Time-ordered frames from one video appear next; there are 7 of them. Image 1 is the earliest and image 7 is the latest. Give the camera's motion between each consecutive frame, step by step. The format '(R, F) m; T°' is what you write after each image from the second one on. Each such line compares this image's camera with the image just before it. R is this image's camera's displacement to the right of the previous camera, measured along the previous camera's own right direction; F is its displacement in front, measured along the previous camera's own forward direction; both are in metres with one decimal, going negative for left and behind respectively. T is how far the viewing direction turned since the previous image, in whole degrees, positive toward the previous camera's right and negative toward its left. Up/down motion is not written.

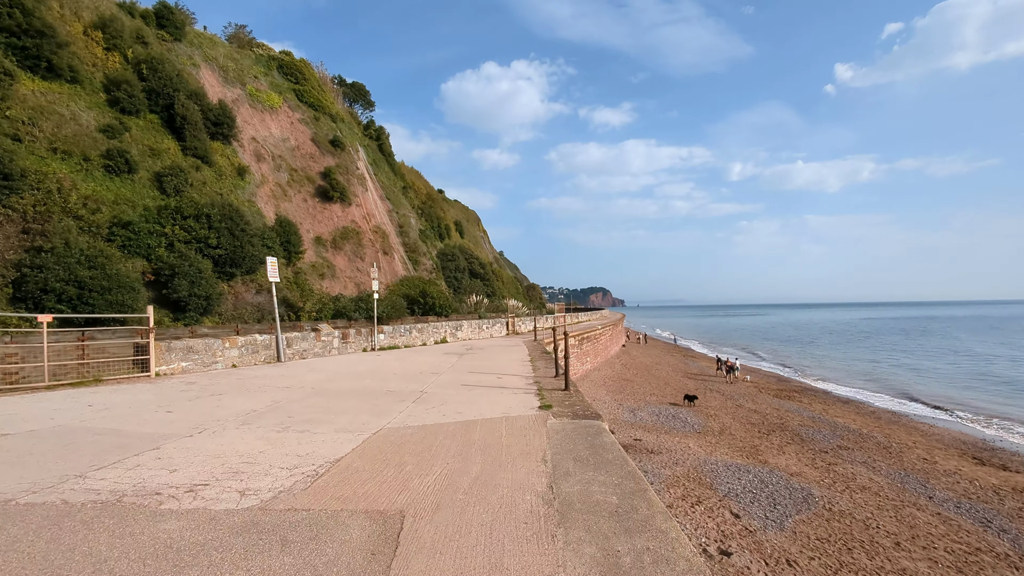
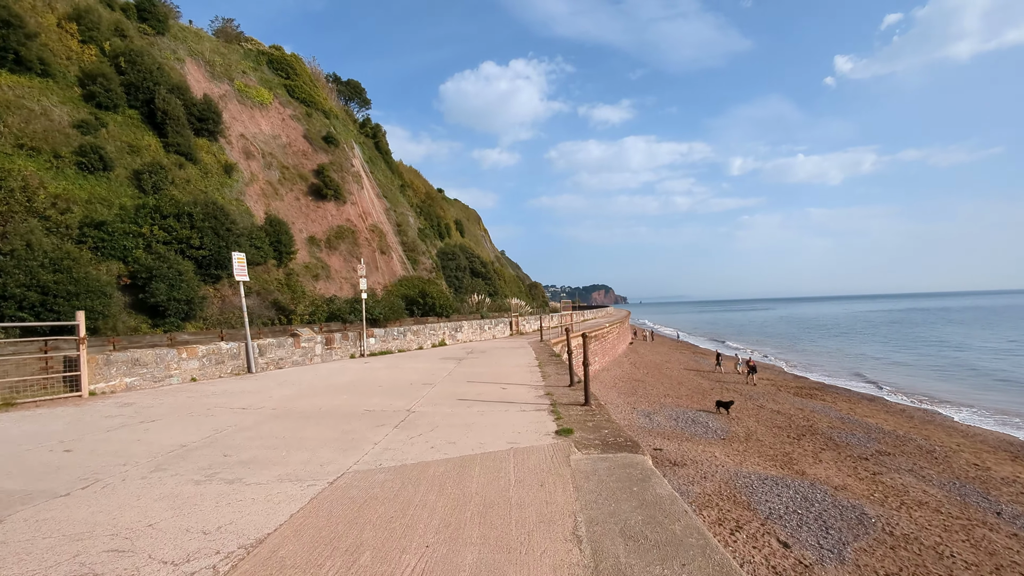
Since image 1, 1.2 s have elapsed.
(0.0, +1.2) m; 0°
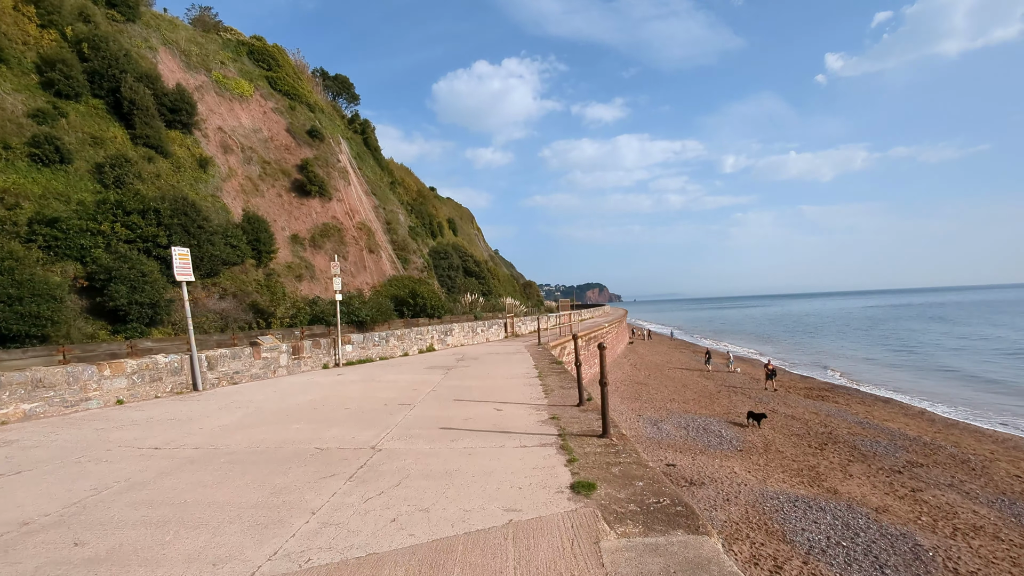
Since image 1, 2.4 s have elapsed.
(0.0, +1.2) m; +1°
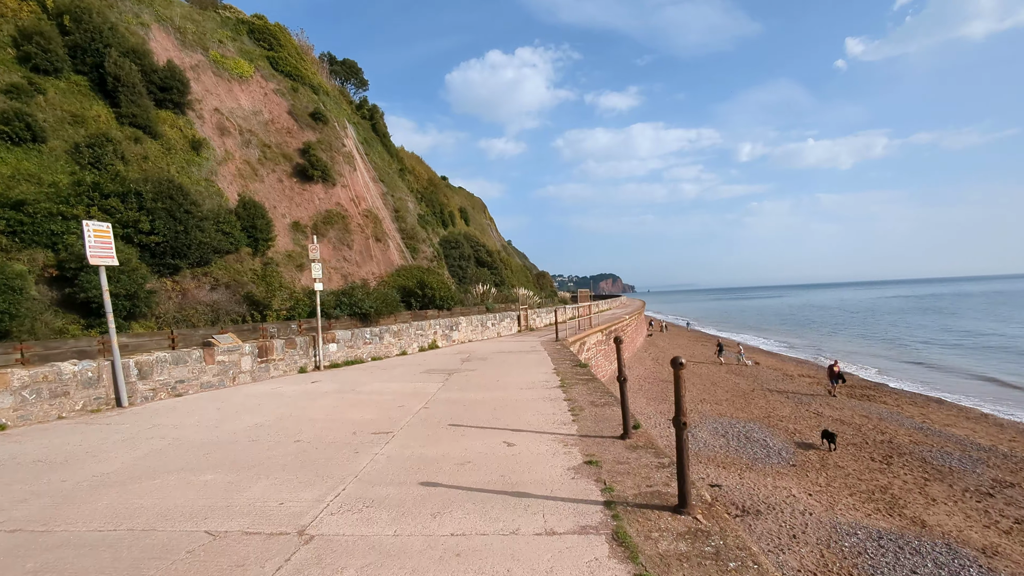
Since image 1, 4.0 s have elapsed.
(0.0, +1.6) m; -1°
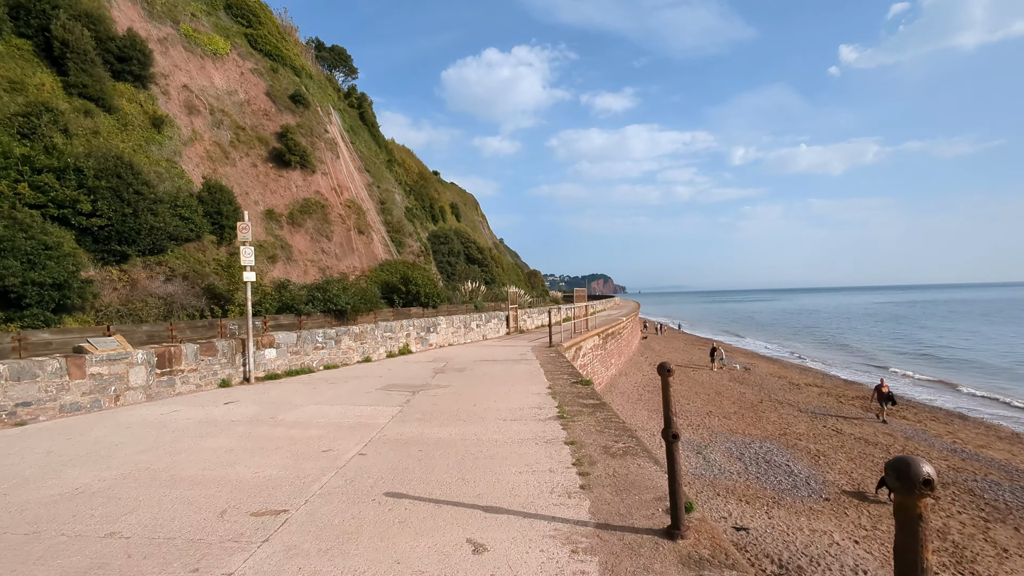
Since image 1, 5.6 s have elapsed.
(+0.1, +1.6) m; +1°
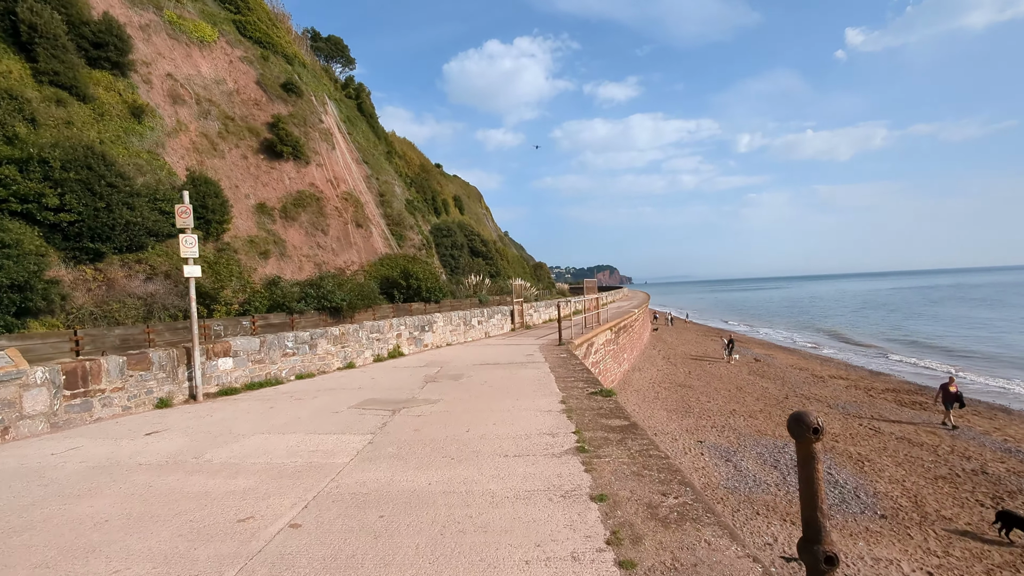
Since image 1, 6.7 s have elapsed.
(0.0, +1.1) m; -1°
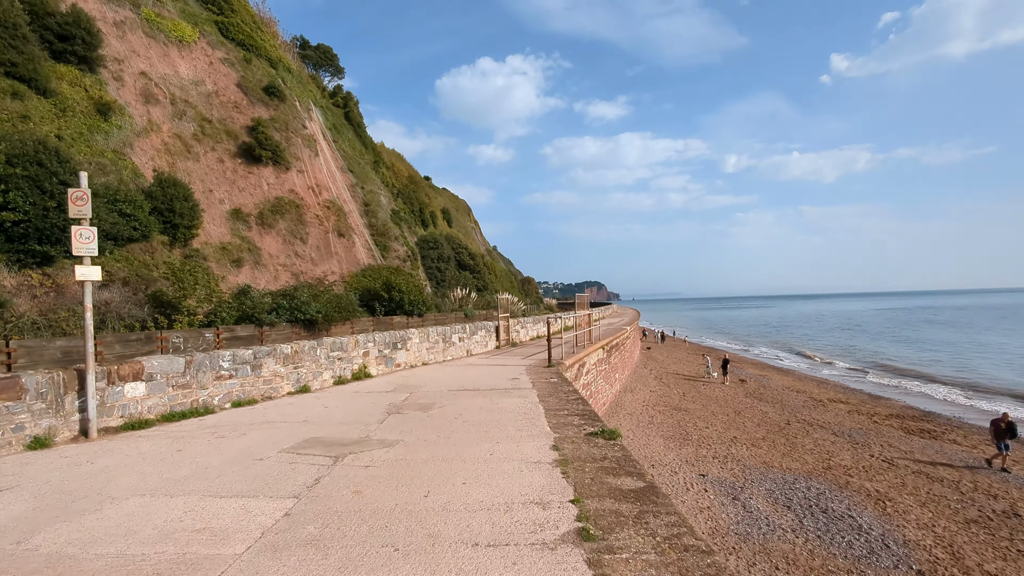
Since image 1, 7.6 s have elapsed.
(+0.1, +1.0) m; +1°
